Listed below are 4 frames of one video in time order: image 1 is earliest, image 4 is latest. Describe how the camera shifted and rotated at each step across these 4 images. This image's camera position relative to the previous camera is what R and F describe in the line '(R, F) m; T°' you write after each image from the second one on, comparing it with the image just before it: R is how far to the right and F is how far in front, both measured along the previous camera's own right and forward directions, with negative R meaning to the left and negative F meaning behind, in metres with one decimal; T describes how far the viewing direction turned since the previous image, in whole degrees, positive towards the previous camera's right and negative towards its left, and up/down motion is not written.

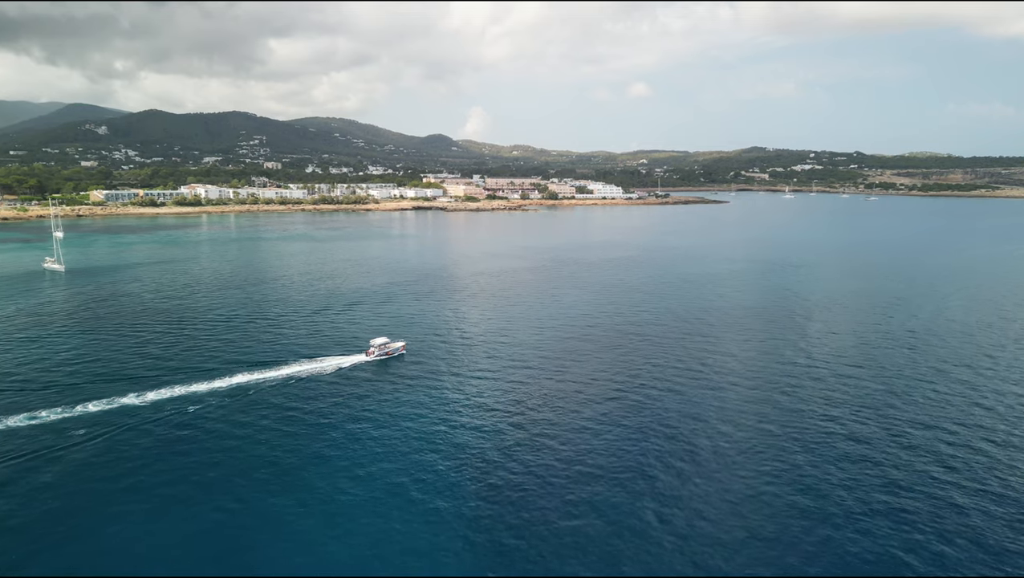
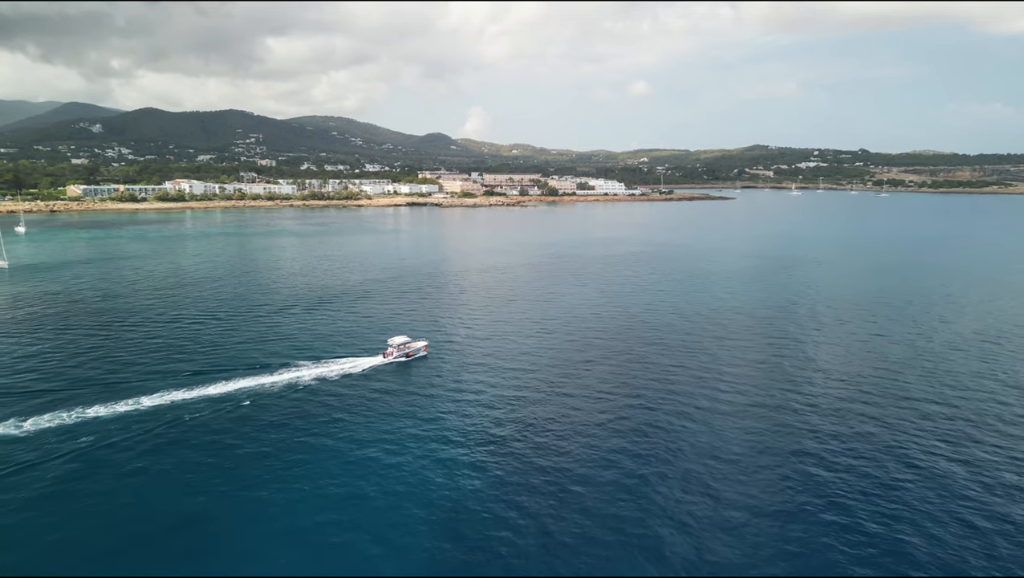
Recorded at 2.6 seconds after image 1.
(+0.2, +4.6) m; 0°
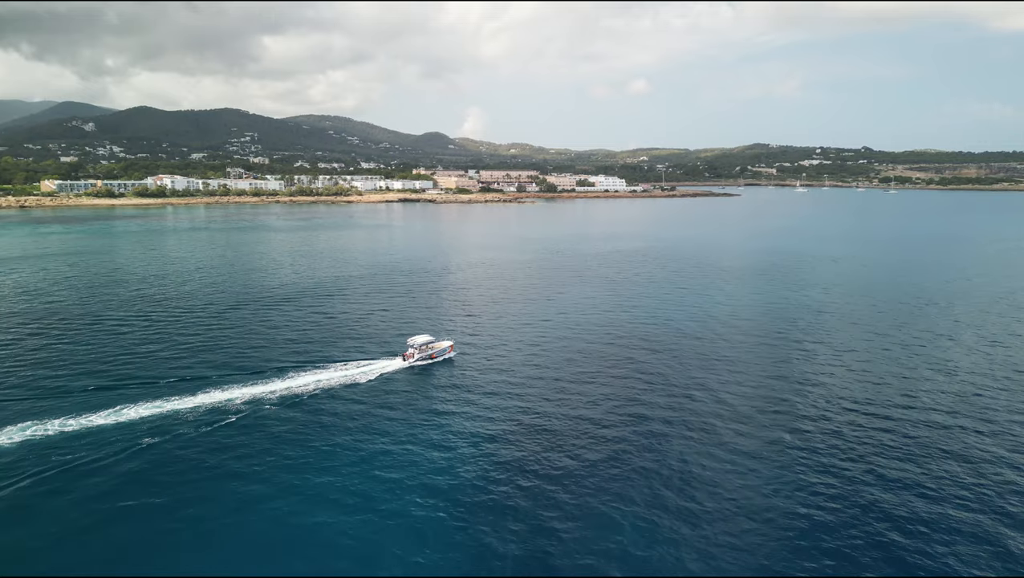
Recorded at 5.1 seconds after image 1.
(+0.3, +4.3) m; 0°
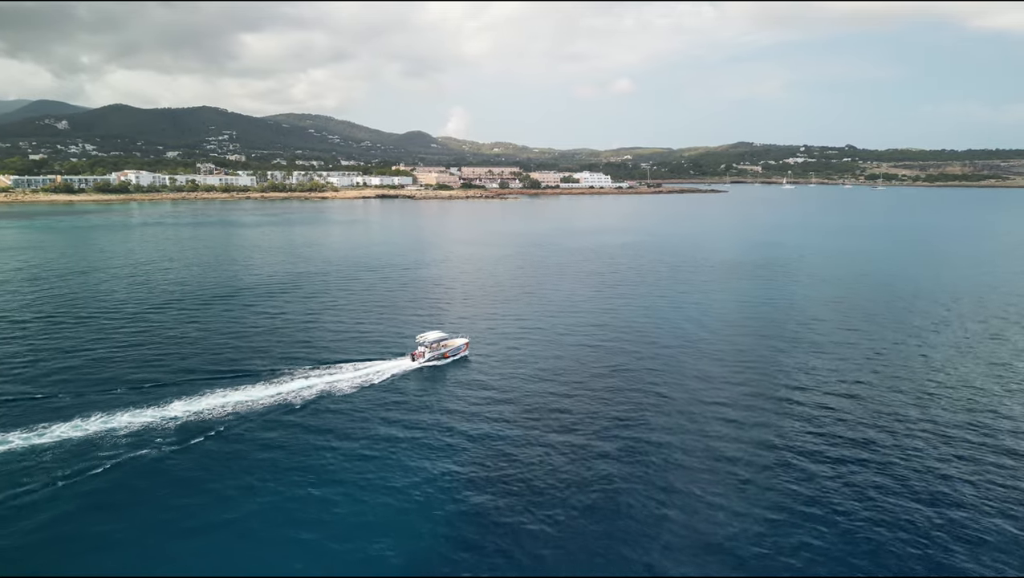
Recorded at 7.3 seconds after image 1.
(+0.6, +3.3) m; +1°
